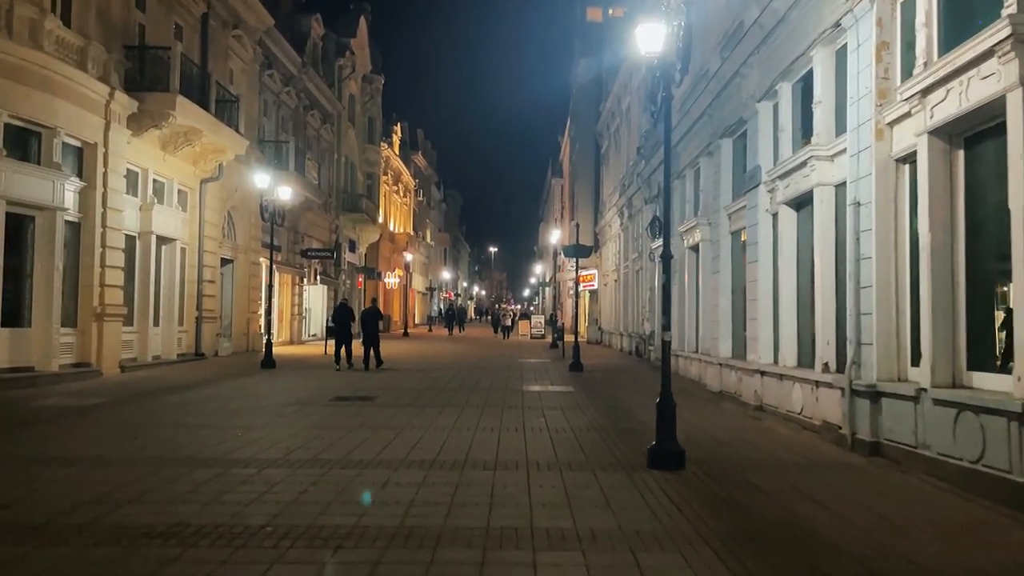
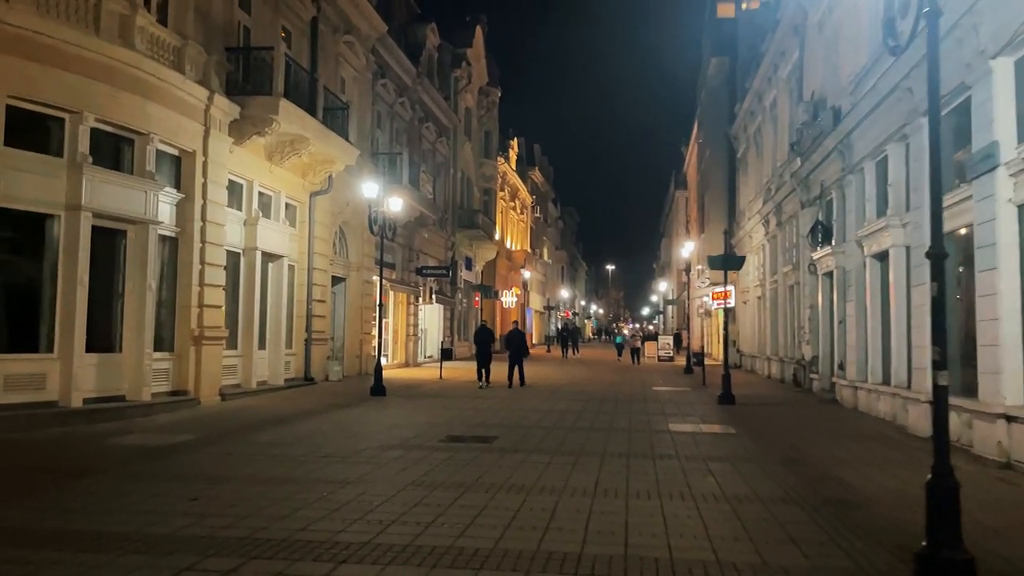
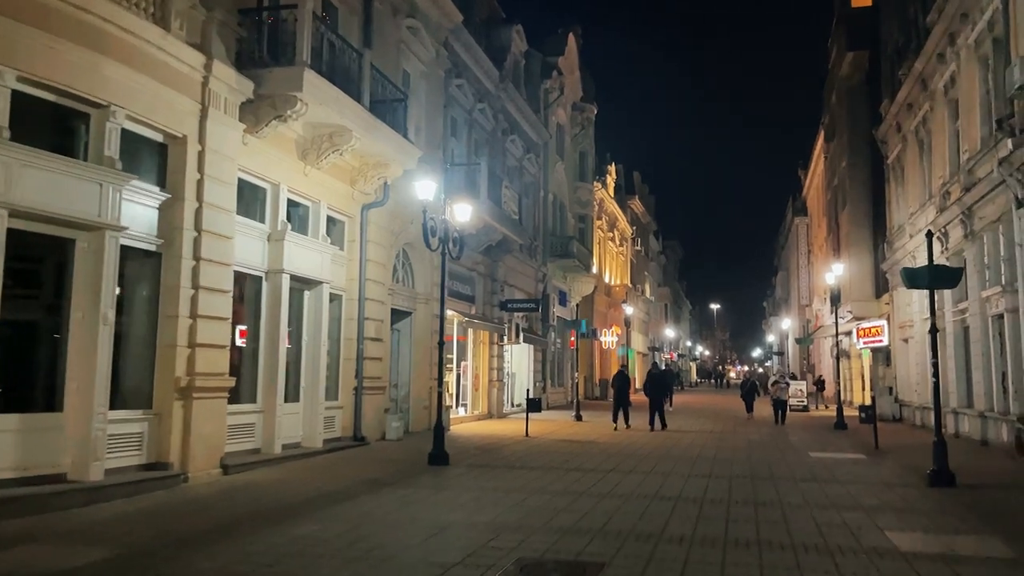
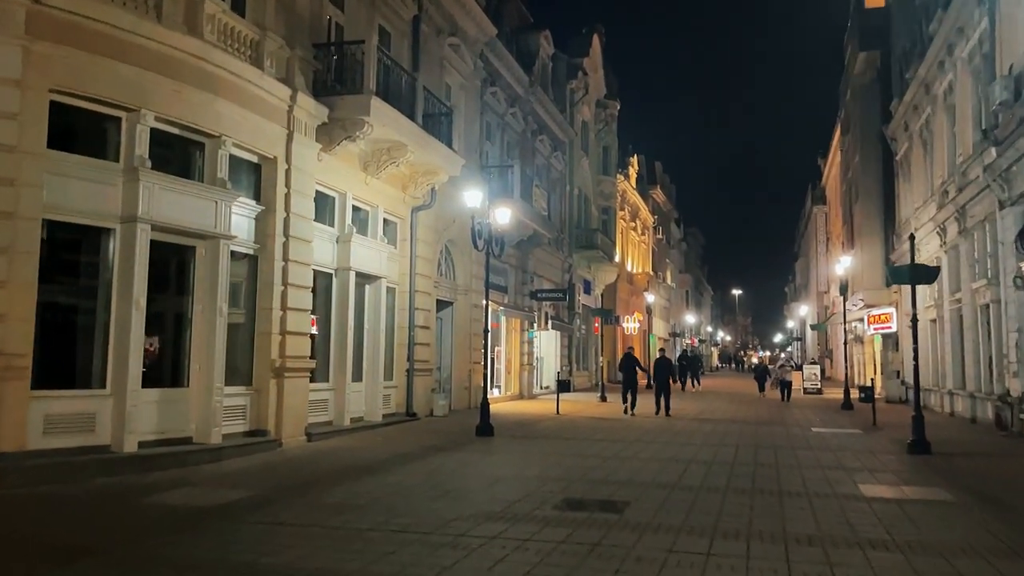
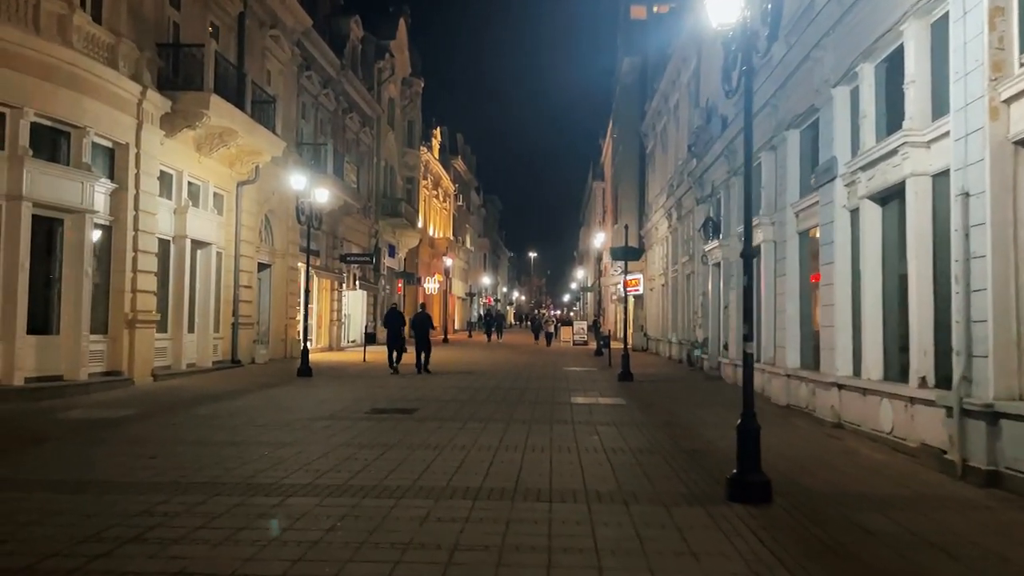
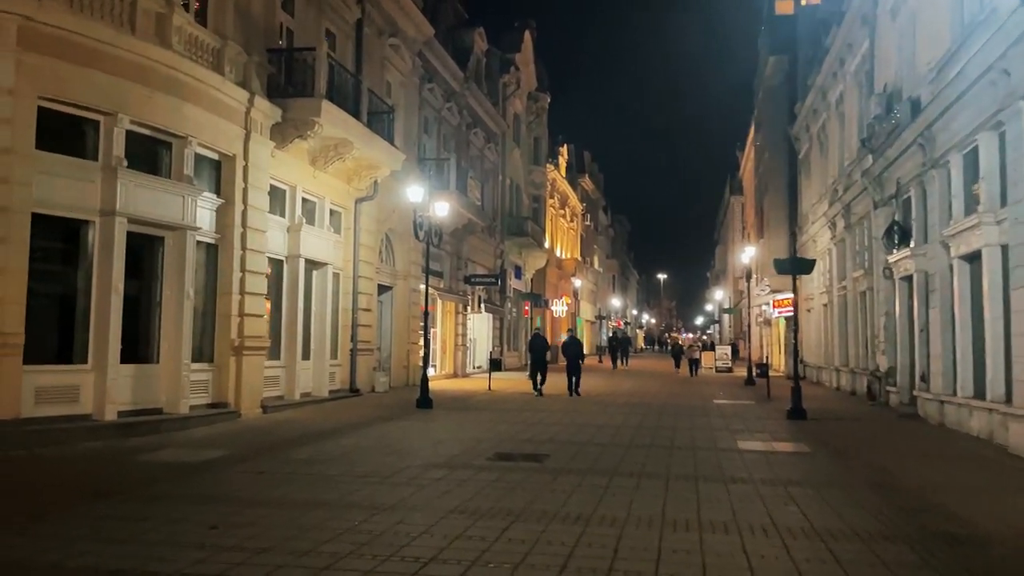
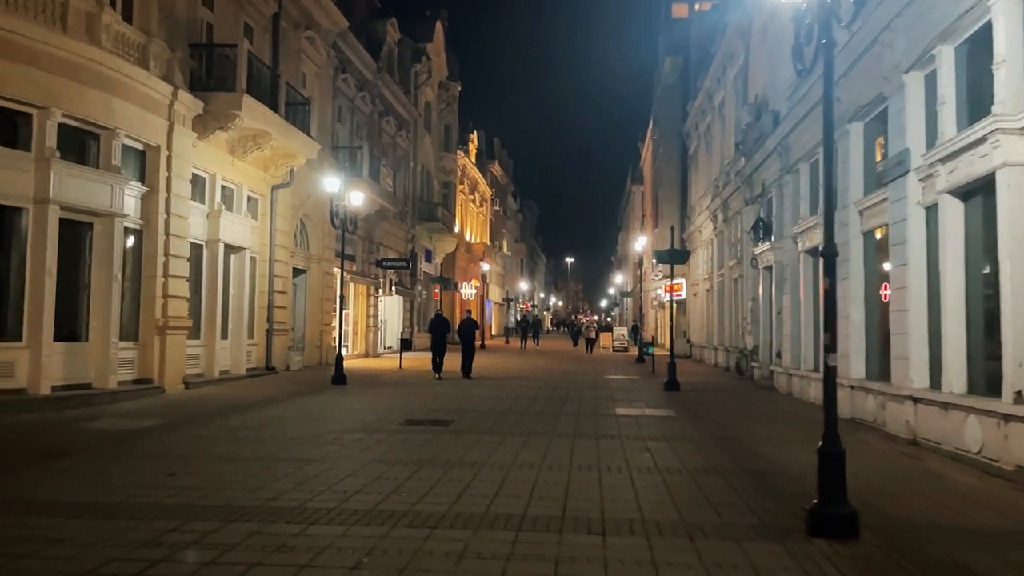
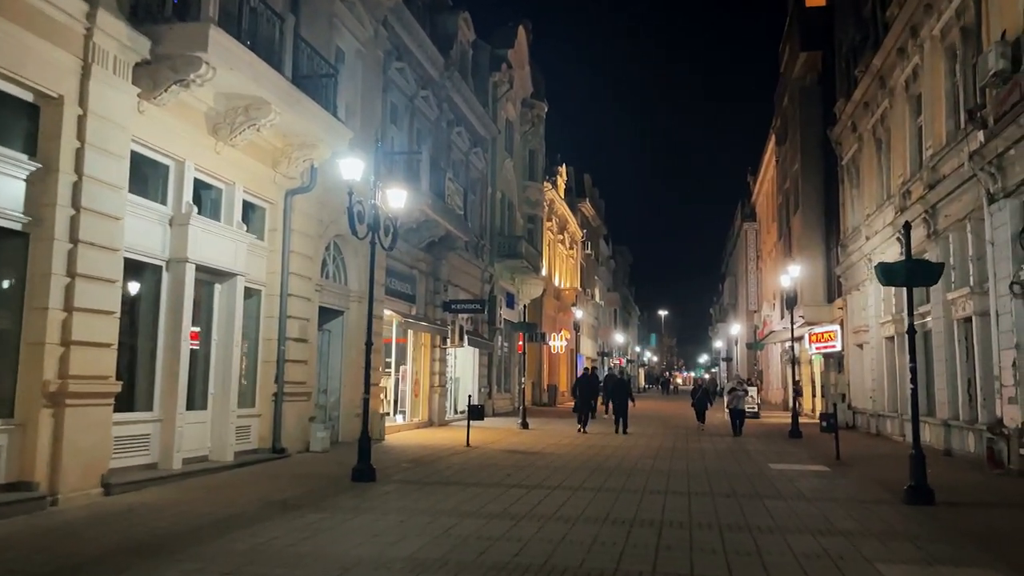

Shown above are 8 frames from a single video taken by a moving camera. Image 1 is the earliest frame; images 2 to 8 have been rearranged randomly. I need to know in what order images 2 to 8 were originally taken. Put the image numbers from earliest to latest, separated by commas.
5, 7, 2, 6, 4, 3, 8
